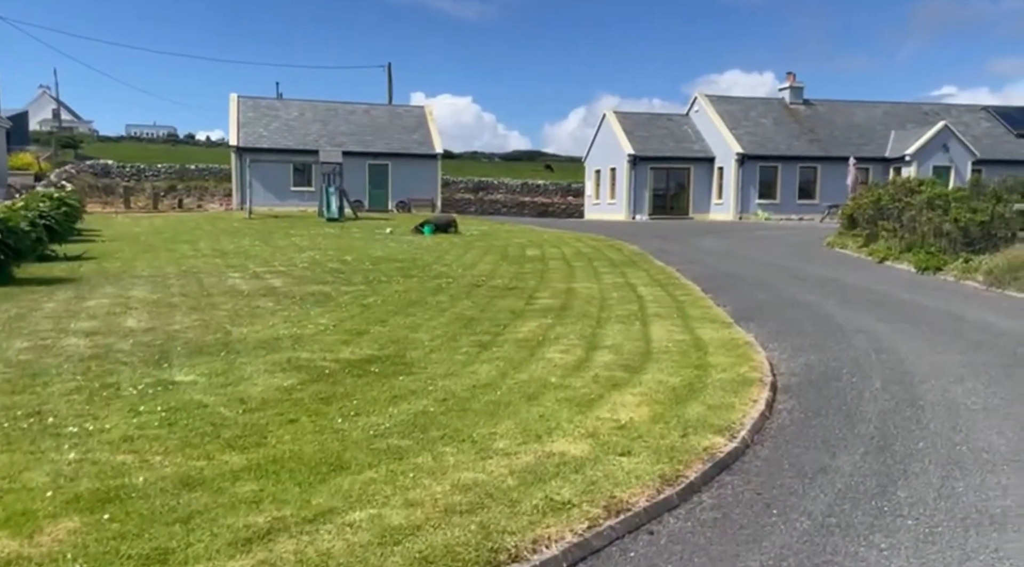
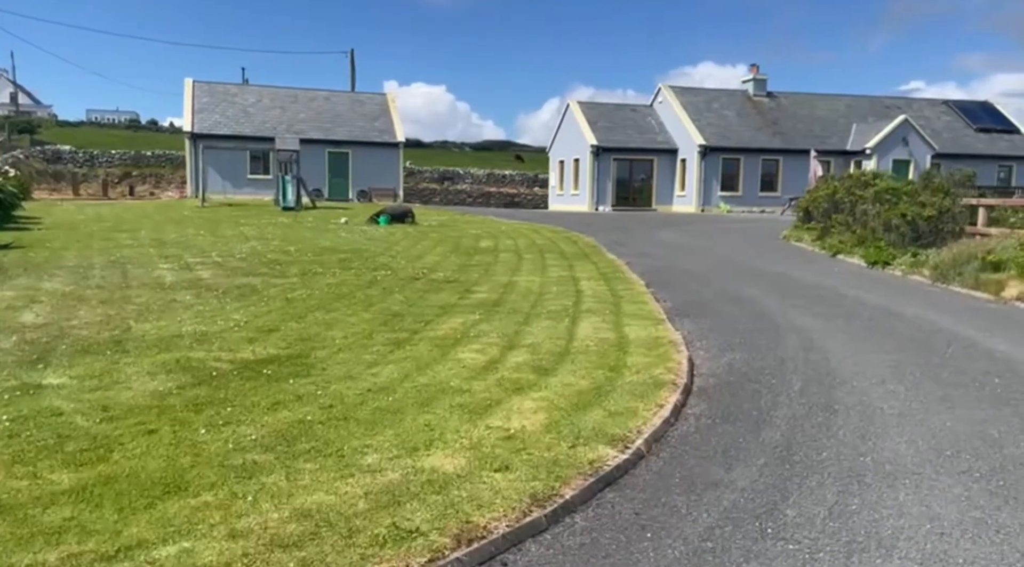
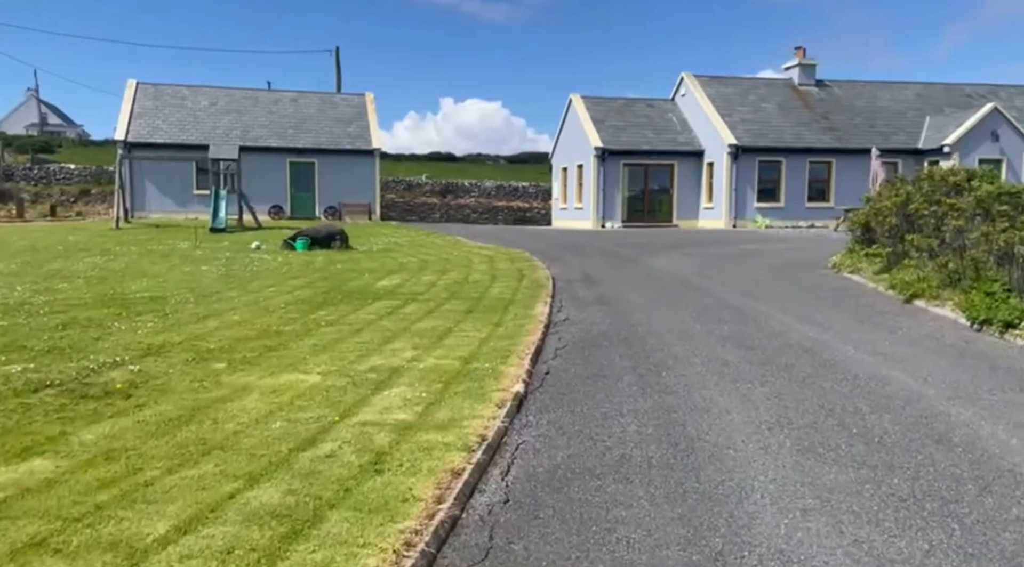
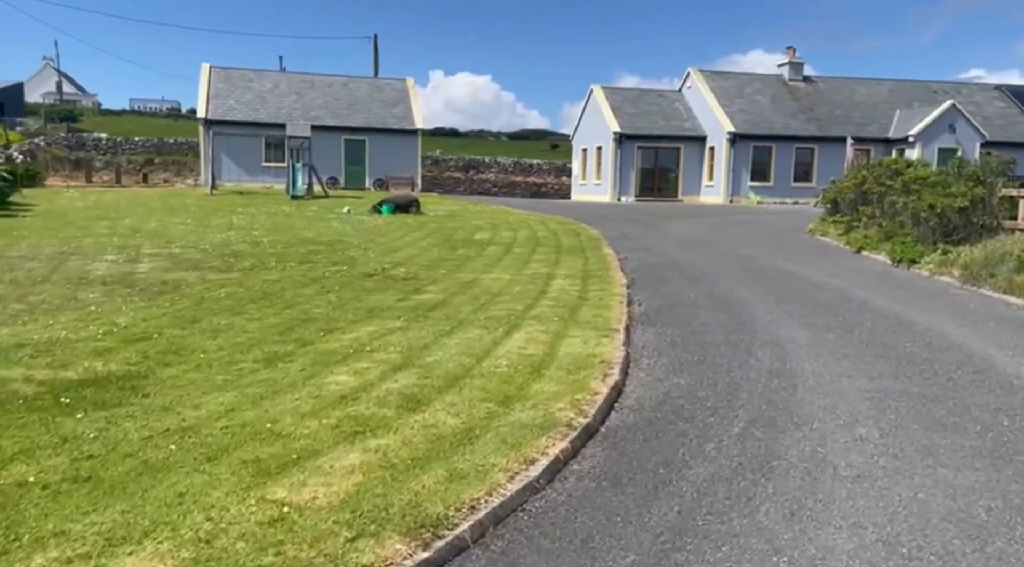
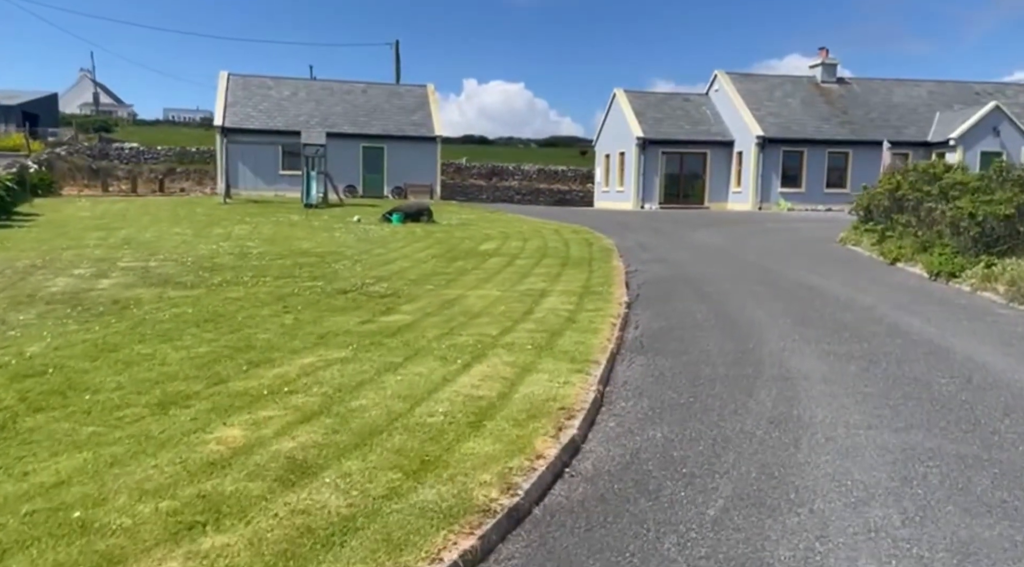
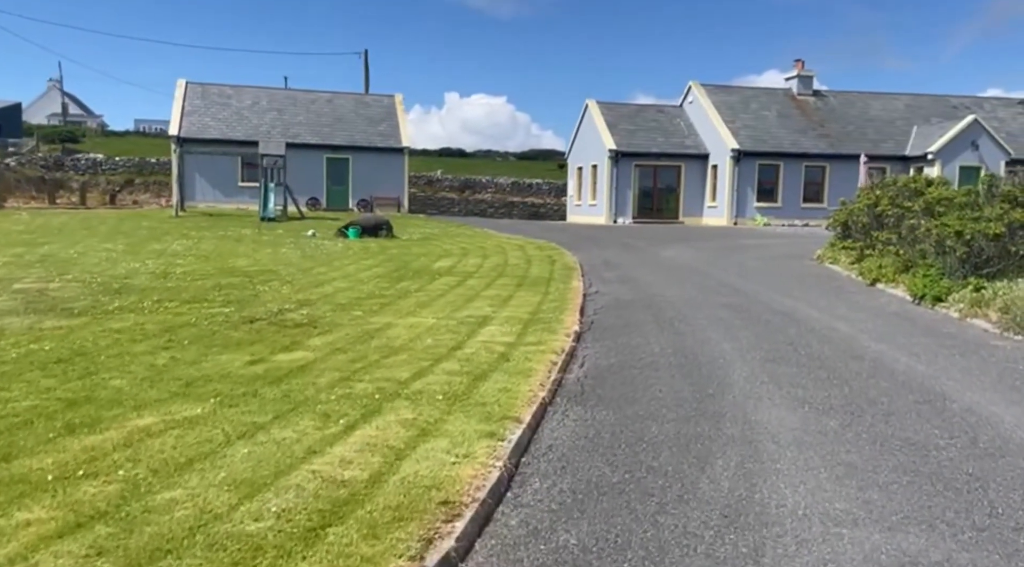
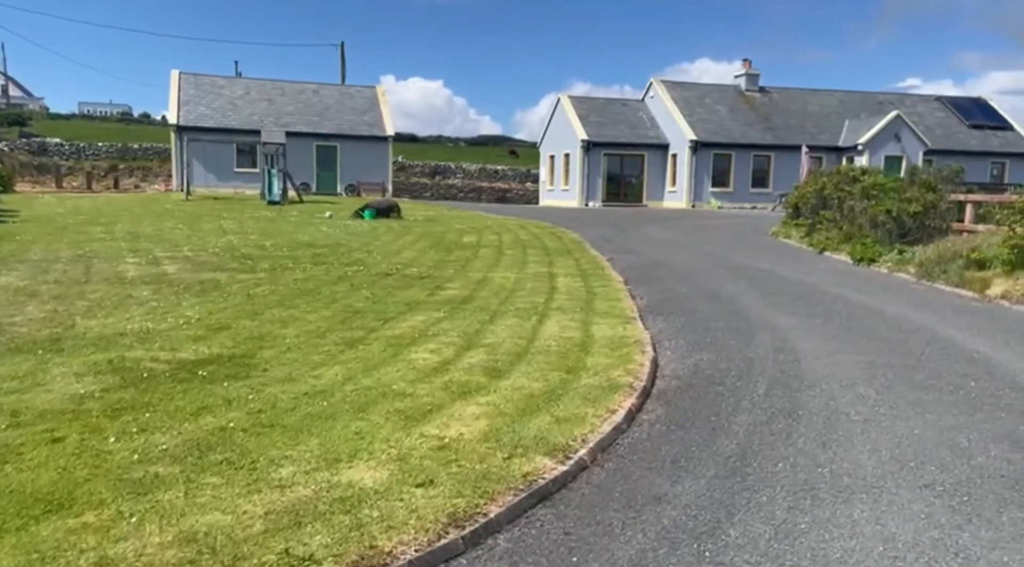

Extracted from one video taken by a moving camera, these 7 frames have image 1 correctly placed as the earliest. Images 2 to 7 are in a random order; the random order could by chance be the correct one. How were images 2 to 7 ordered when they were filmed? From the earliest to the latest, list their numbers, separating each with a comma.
2, 7, 4, 5, 6, 3
